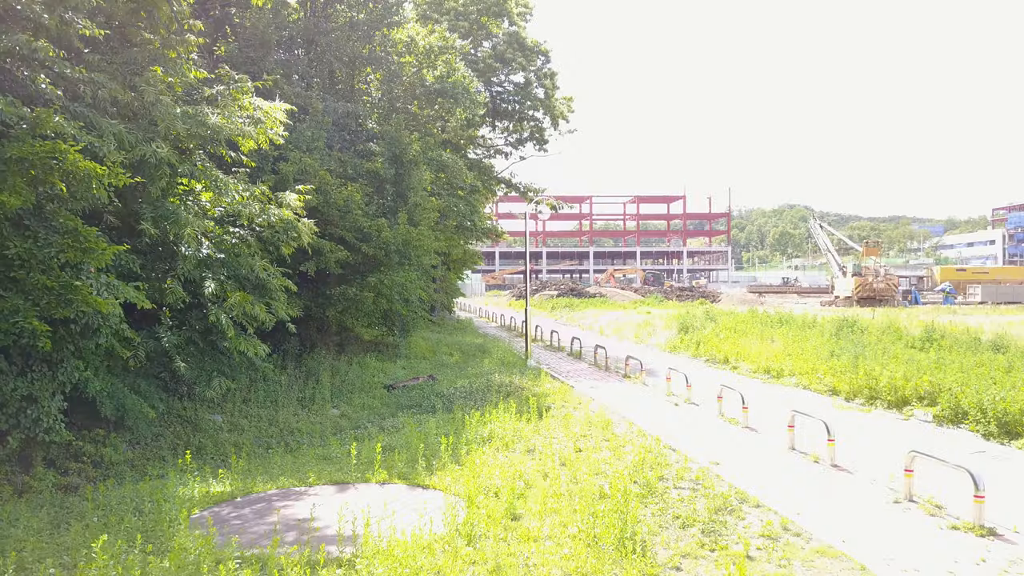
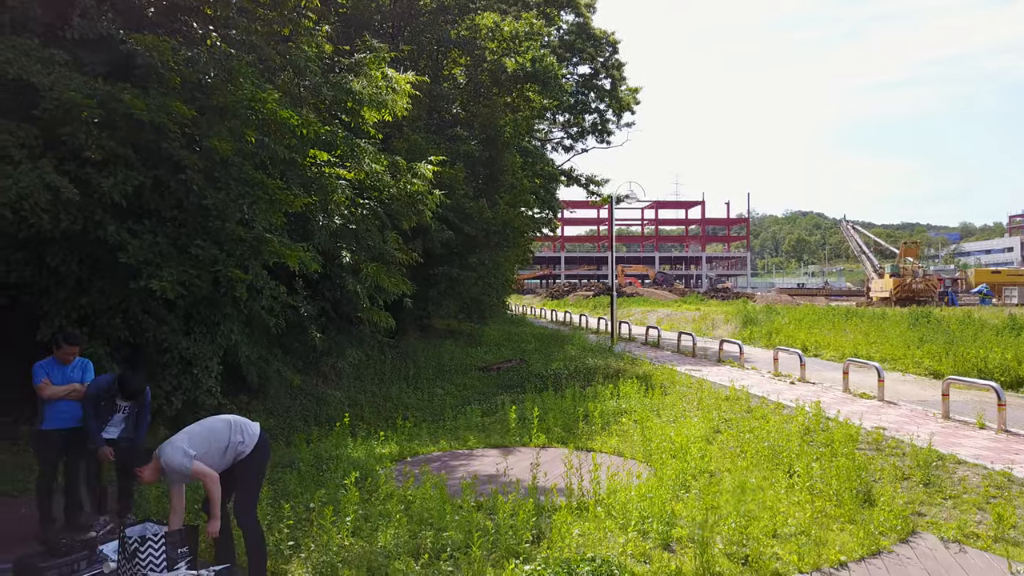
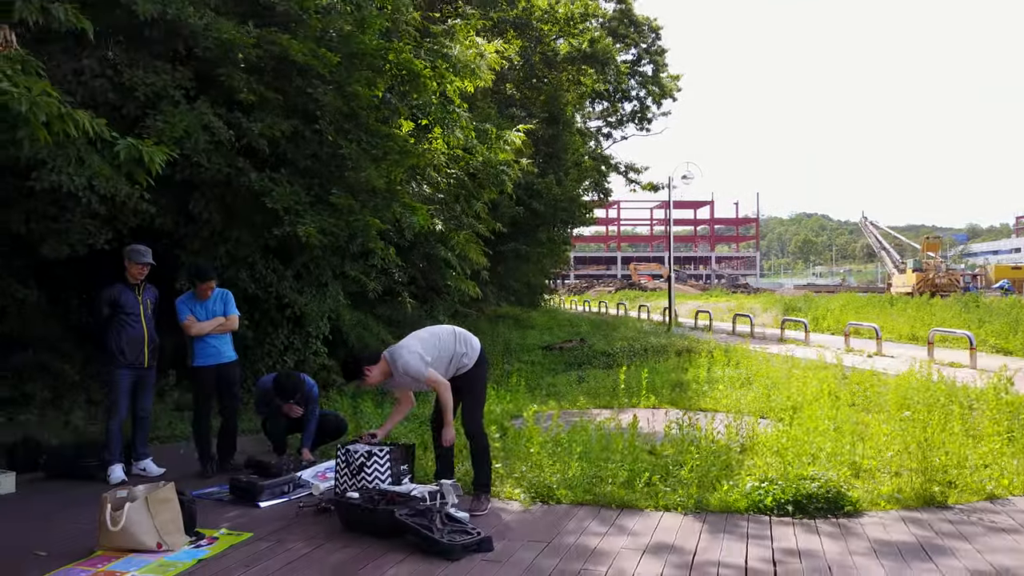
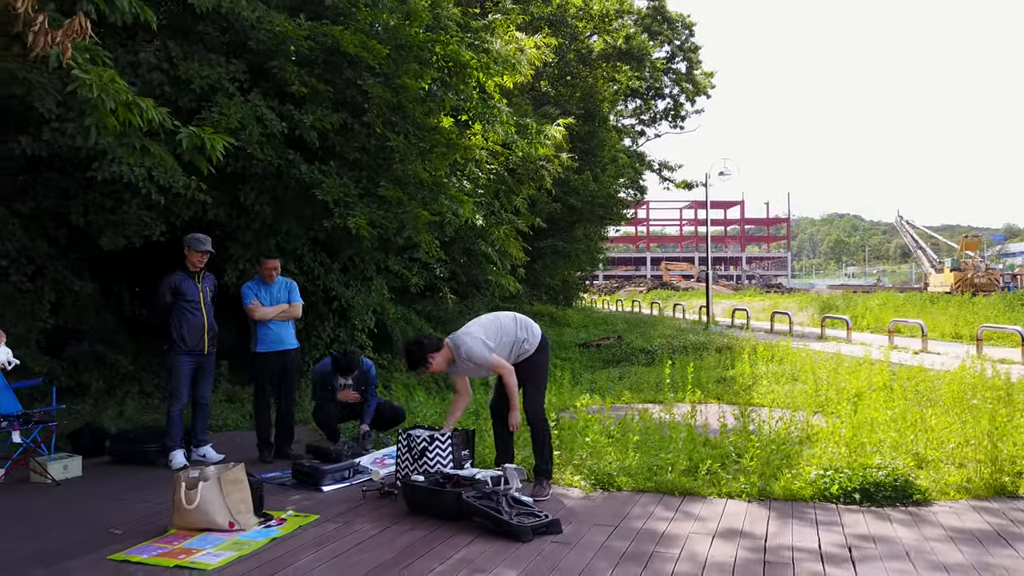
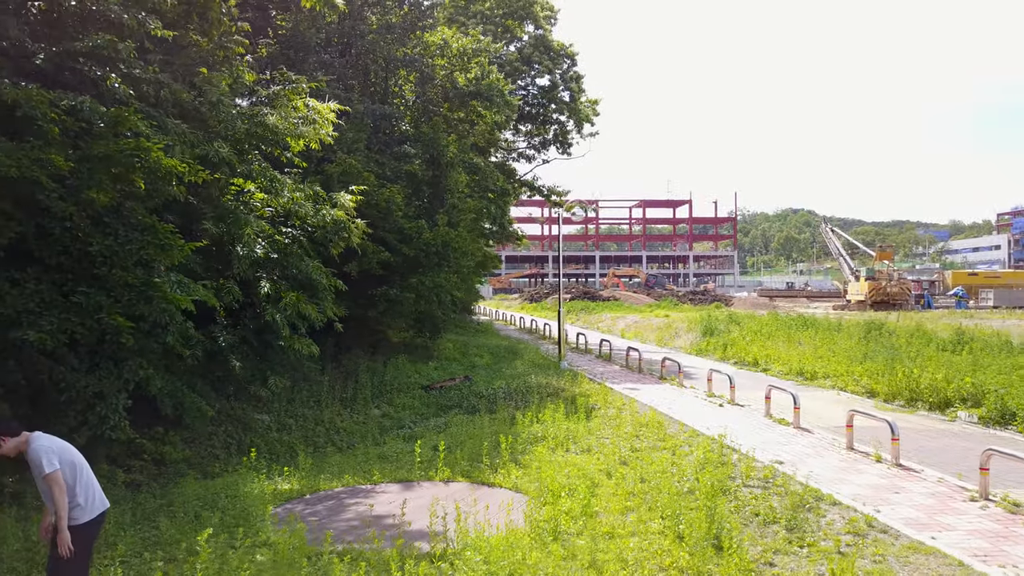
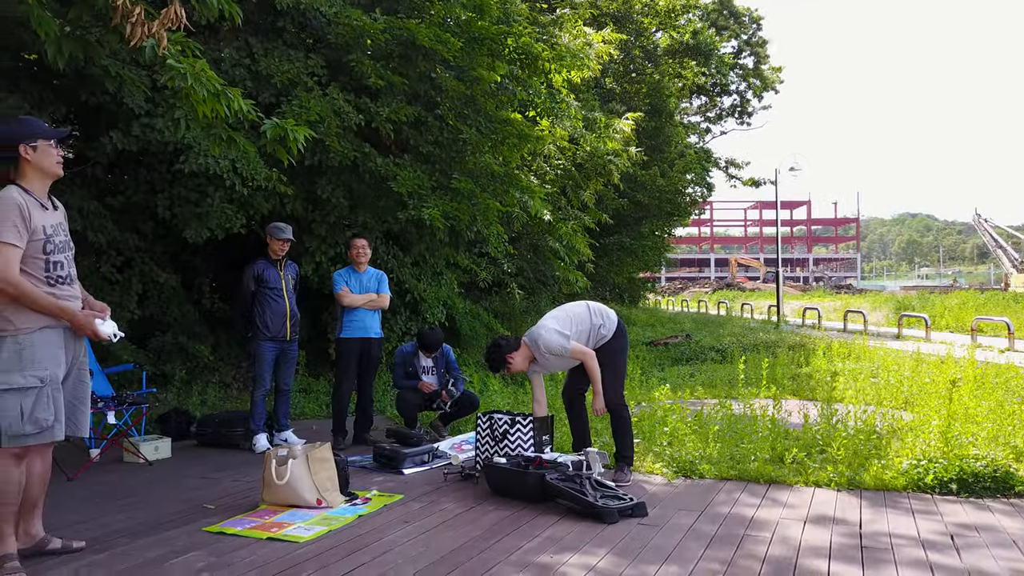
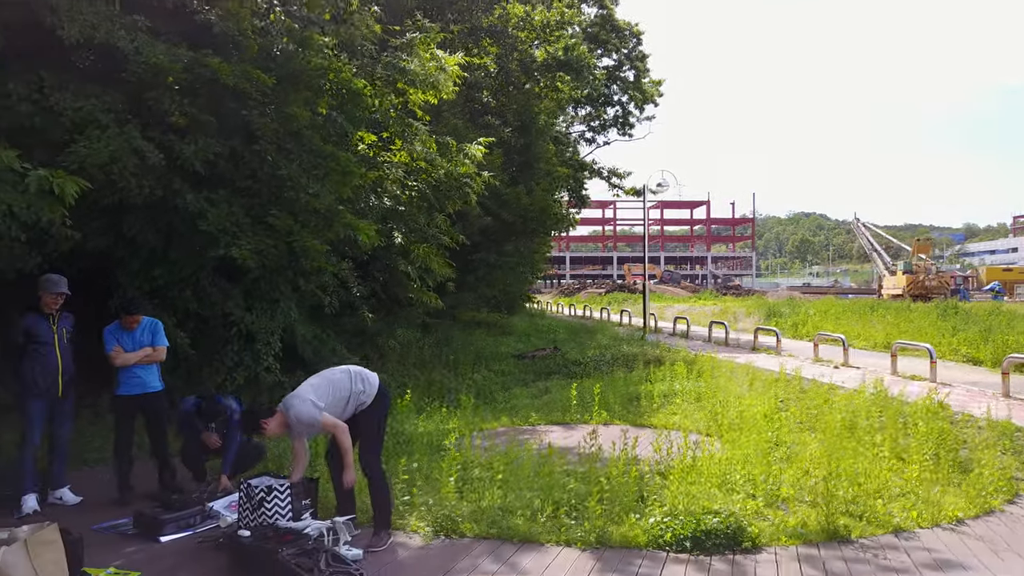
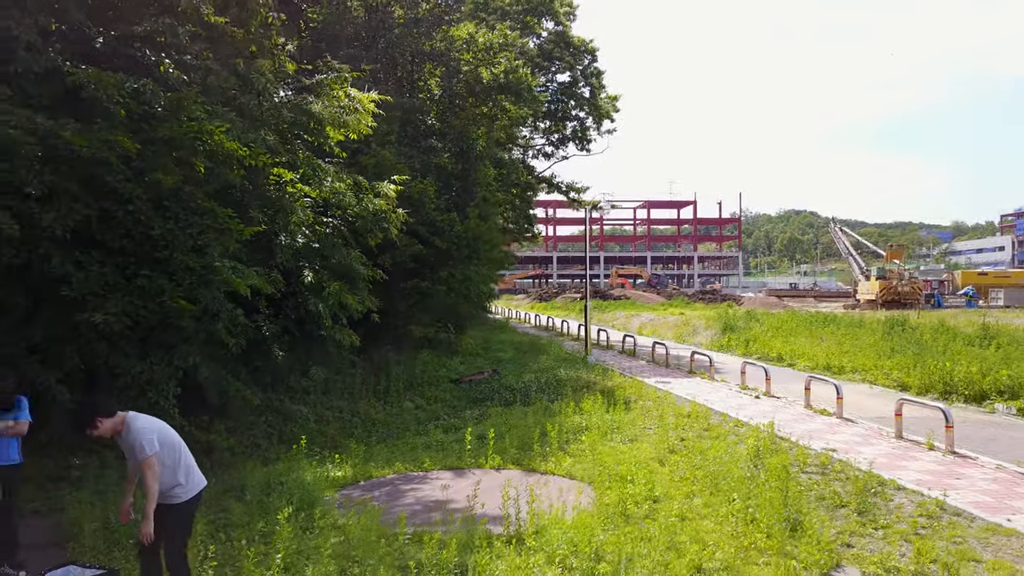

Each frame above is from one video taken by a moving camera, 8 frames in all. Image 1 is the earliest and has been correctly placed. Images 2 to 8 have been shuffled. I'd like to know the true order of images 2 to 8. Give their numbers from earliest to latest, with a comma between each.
5, 8, 2, 7, 3, 4, 6
